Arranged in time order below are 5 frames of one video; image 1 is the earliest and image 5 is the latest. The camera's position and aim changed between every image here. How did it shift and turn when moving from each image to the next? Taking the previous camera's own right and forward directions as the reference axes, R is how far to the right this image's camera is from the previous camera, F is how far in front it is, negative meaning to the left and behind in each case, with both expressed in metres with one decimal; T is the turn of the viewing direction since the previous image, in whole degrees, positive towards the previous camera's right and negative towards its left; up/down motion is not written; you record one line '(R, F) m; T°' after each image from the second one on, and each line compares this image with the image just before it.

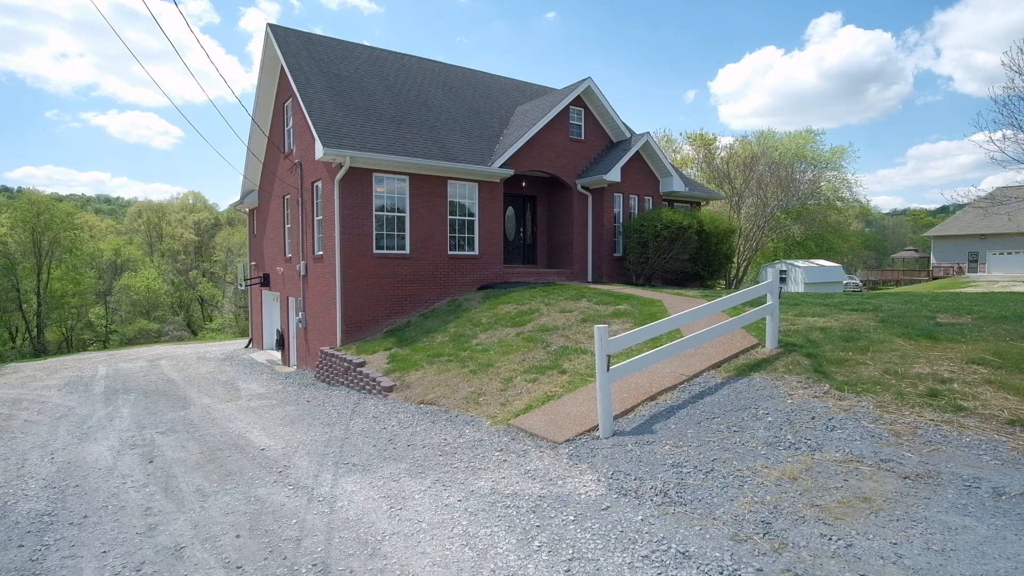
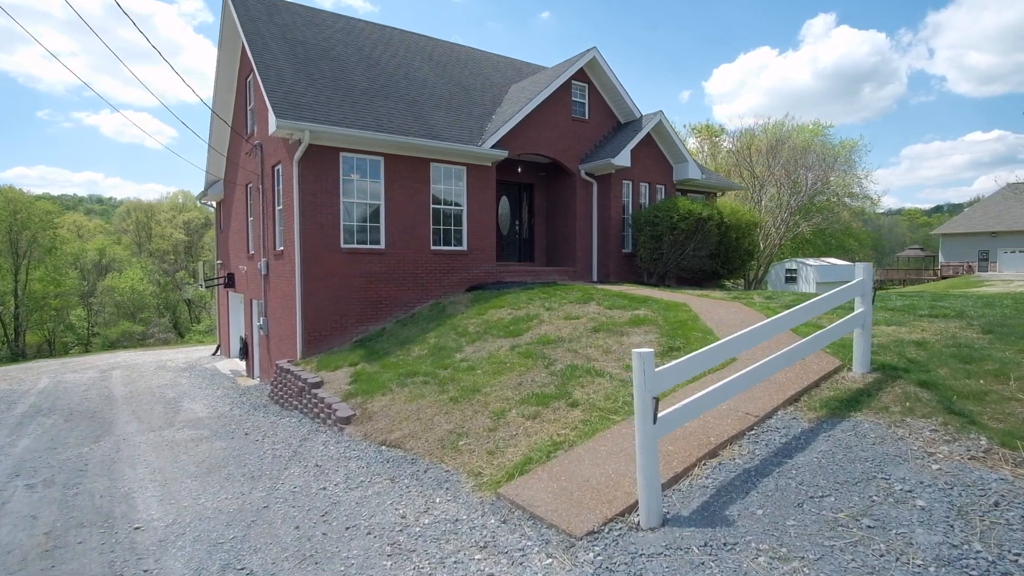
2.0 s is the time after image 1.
(0.0, +2.0) m; 0°
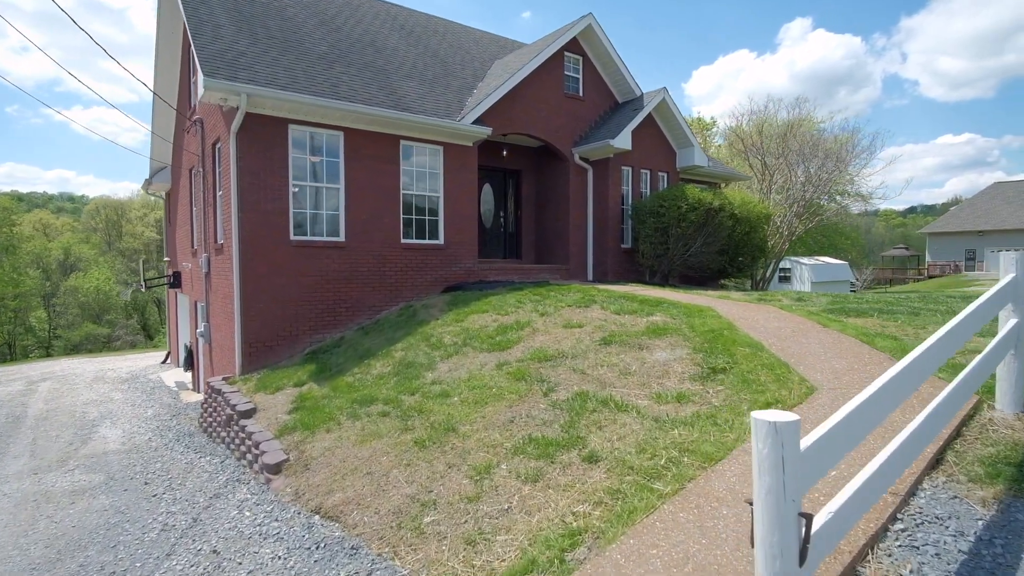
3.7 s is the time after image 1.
(0.0, +1.7) m; +2°
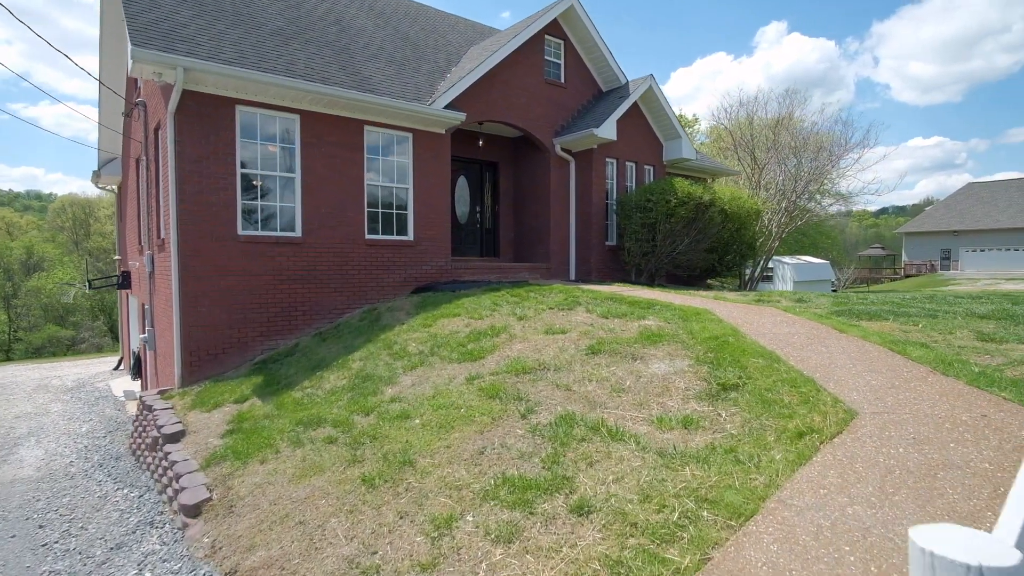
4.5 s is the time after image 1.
(+0.1, +0.8) m; +2°
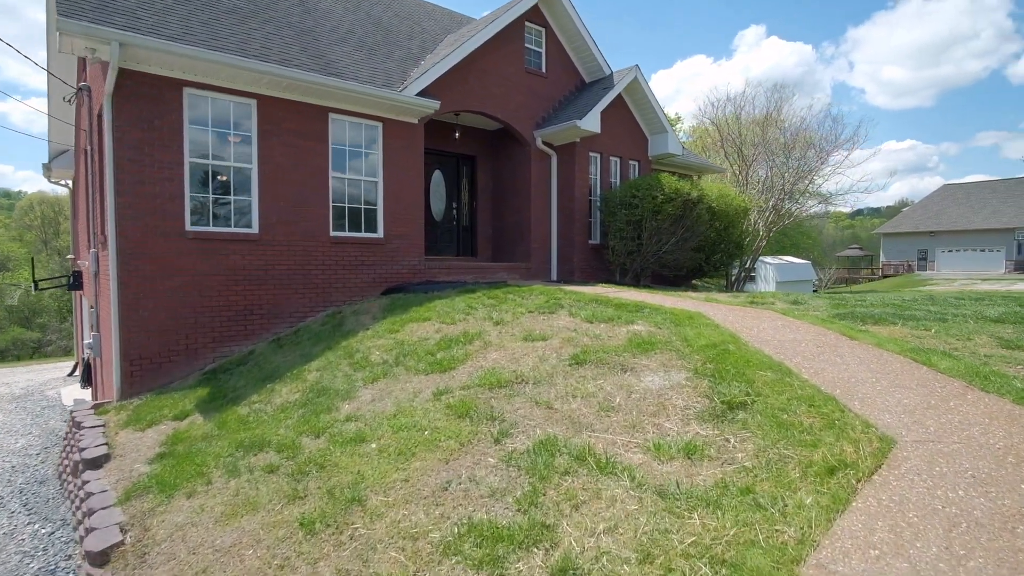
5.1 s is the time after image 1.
(+0.1, +0.6) m; +2°
